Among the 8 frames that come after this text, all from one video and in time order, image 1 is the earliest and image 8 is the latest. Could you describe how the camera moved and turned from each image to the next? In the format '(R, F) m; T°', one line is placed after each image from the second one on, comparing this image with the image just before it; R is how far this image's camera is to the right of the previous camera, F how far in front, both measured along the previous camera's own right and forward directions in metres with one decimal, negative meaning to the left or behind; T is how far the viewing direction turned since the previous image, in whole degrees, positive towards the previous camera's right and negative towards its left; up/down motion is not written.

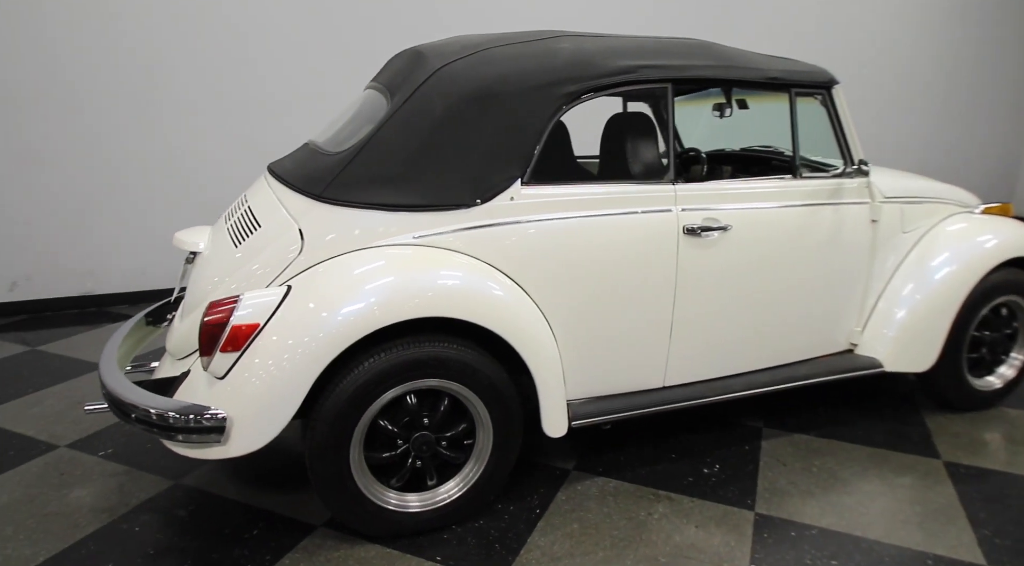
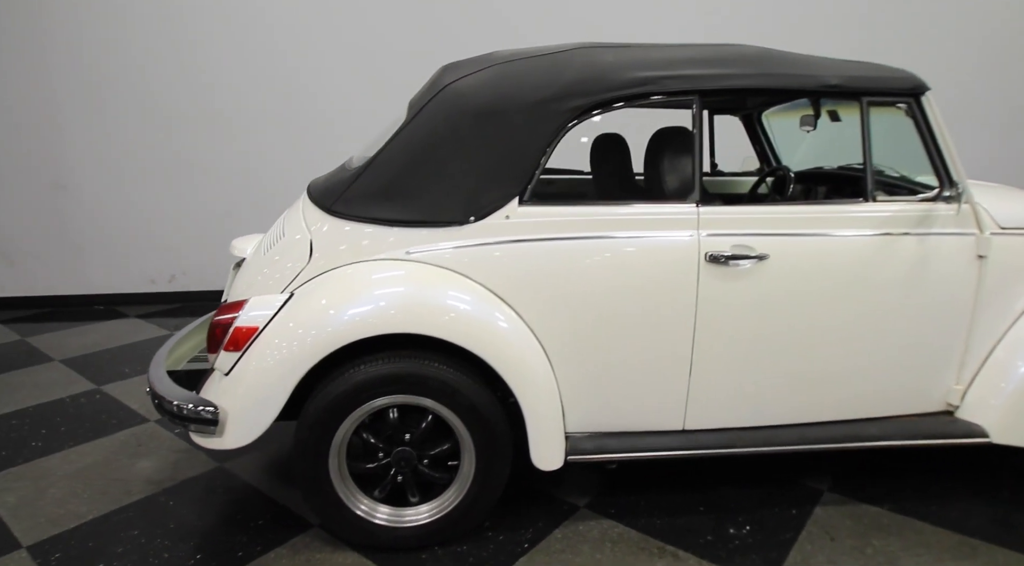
(+0.6, +0.1) m; -16°
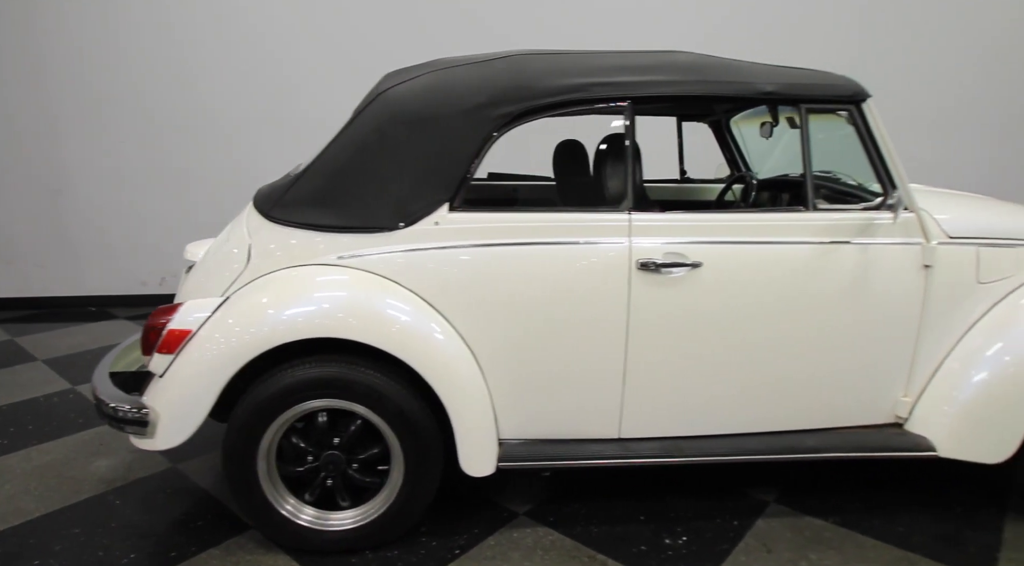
(+0.3, 0.0) m; -2°
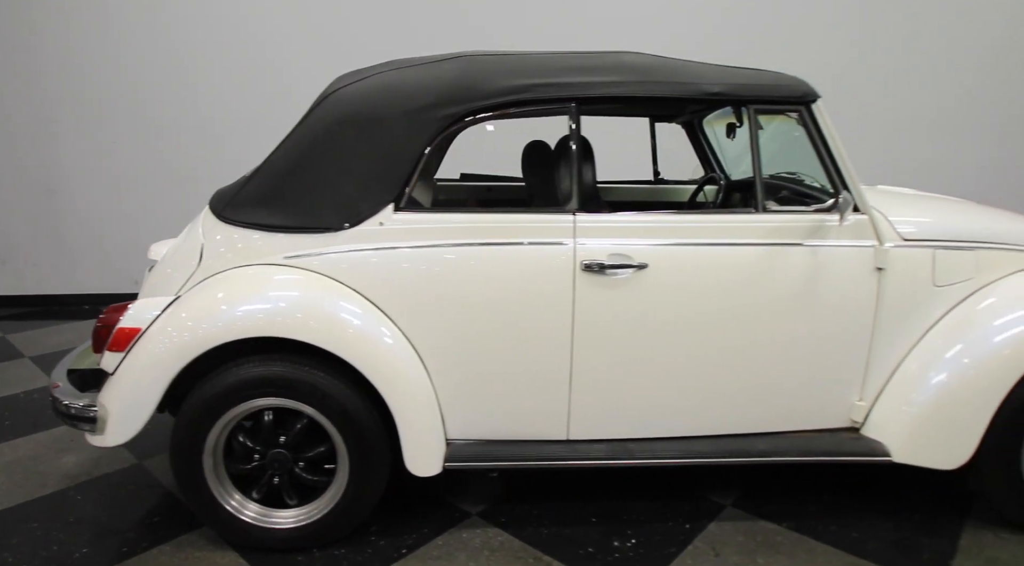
(+0.2, 0.0) m; -1°
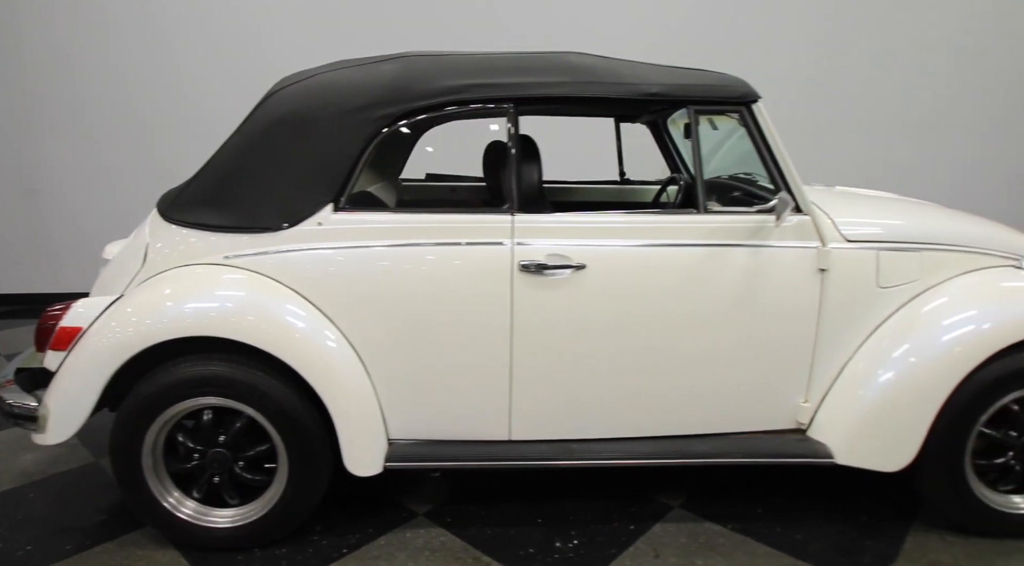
(+0.2, 0.0) m; 0°
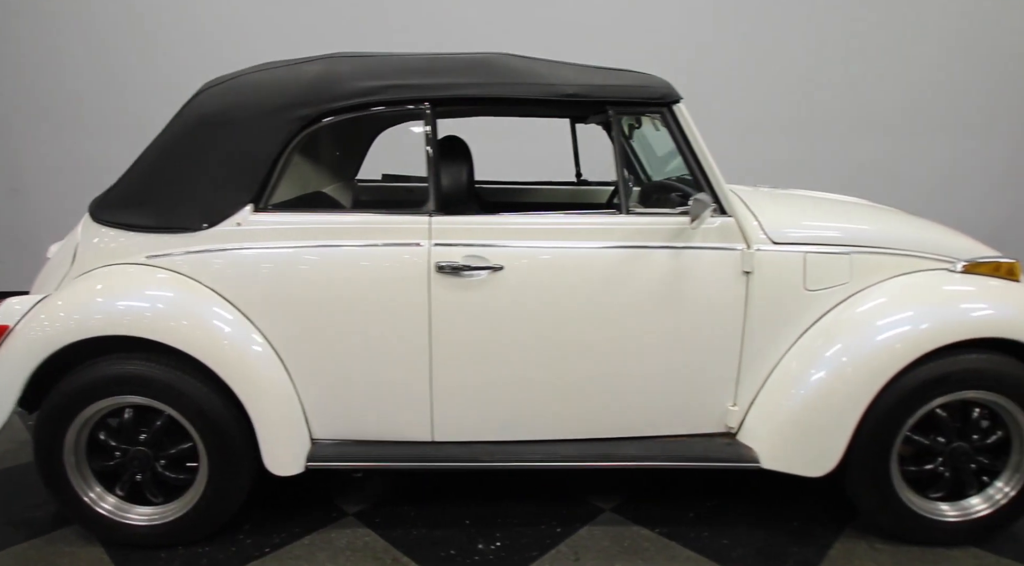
(+0.3, 0.0) m; -1°
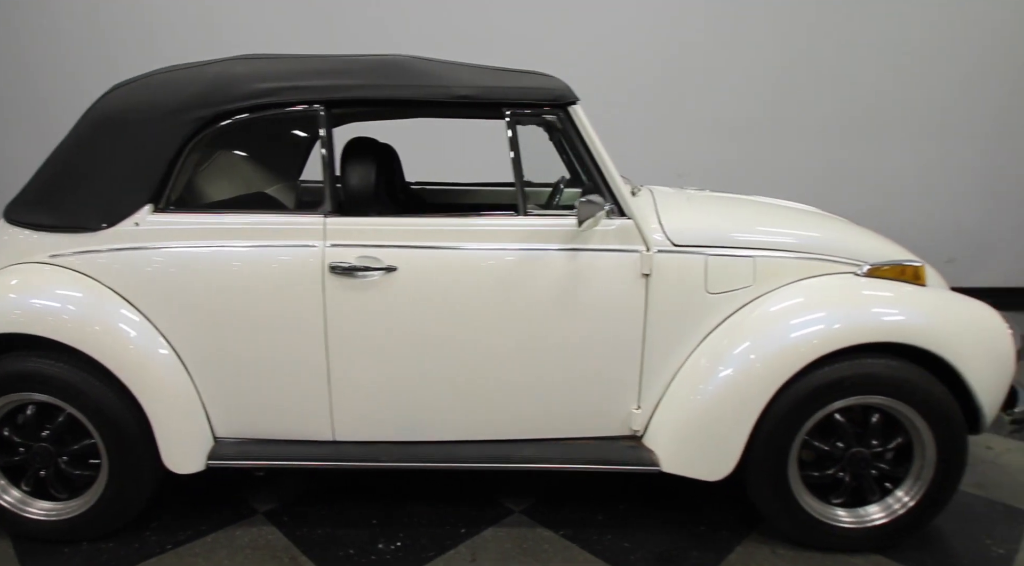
(+0.4, 0.0) m; -1°
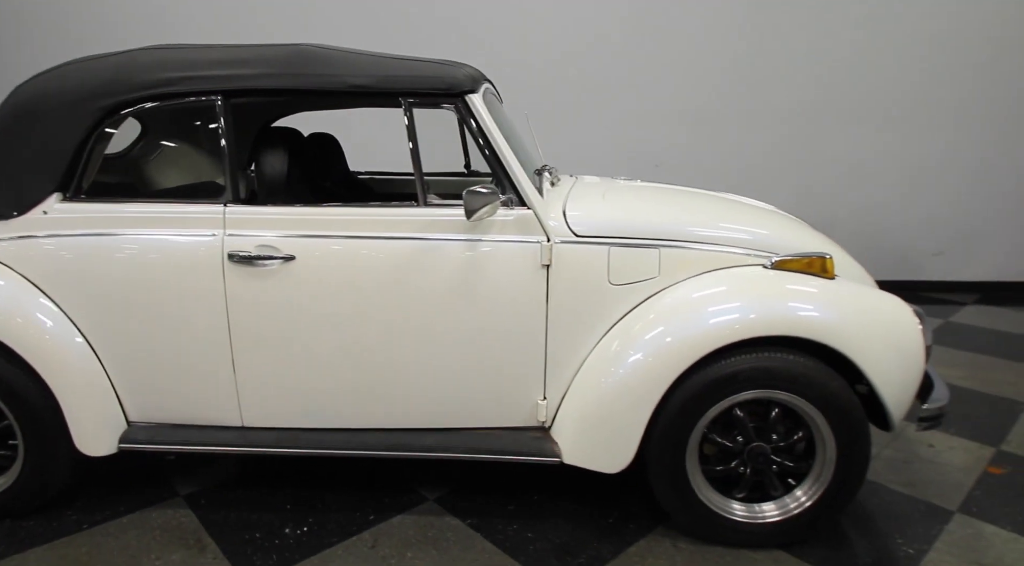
(+0.4, 0.0) m; -2°
